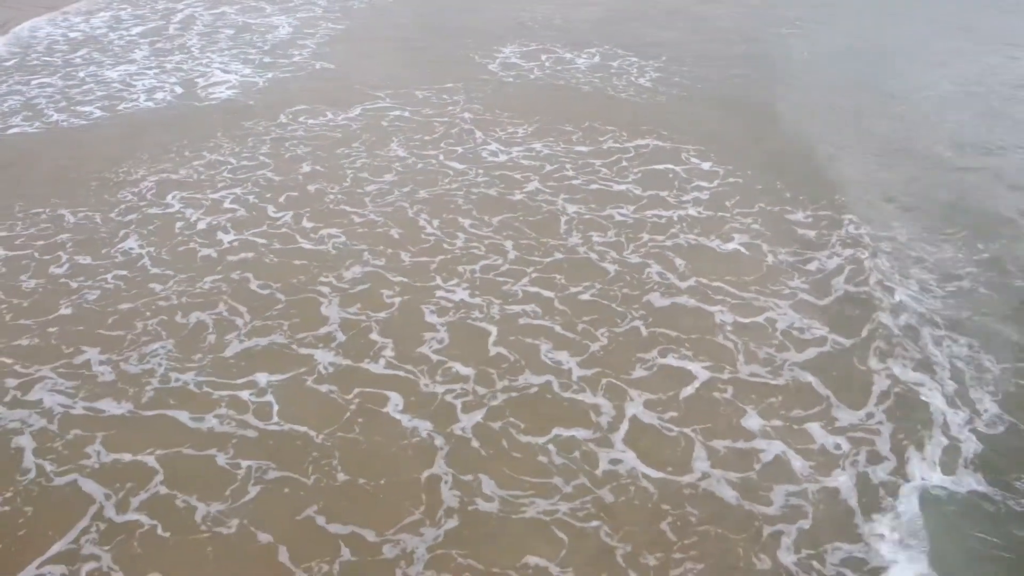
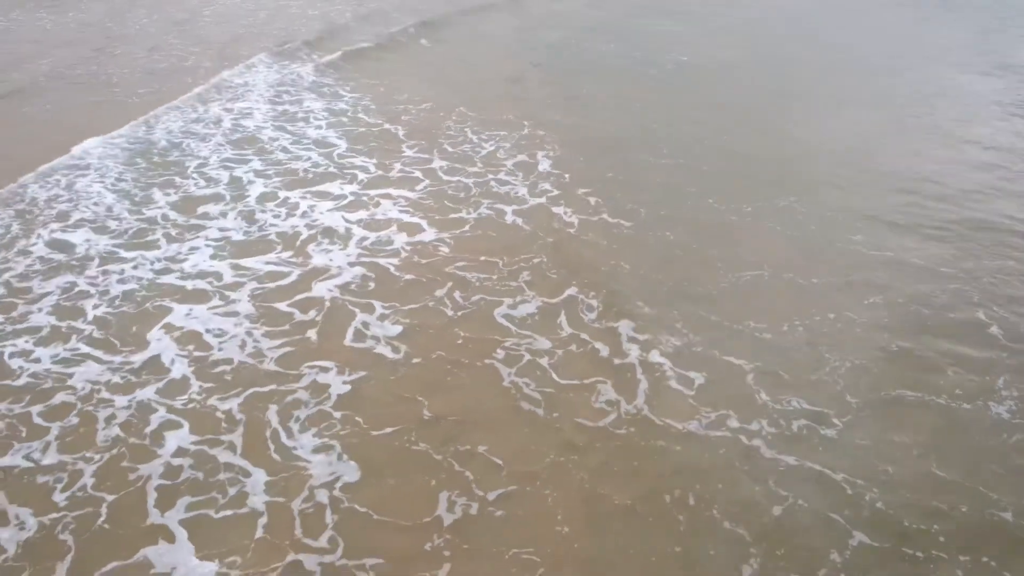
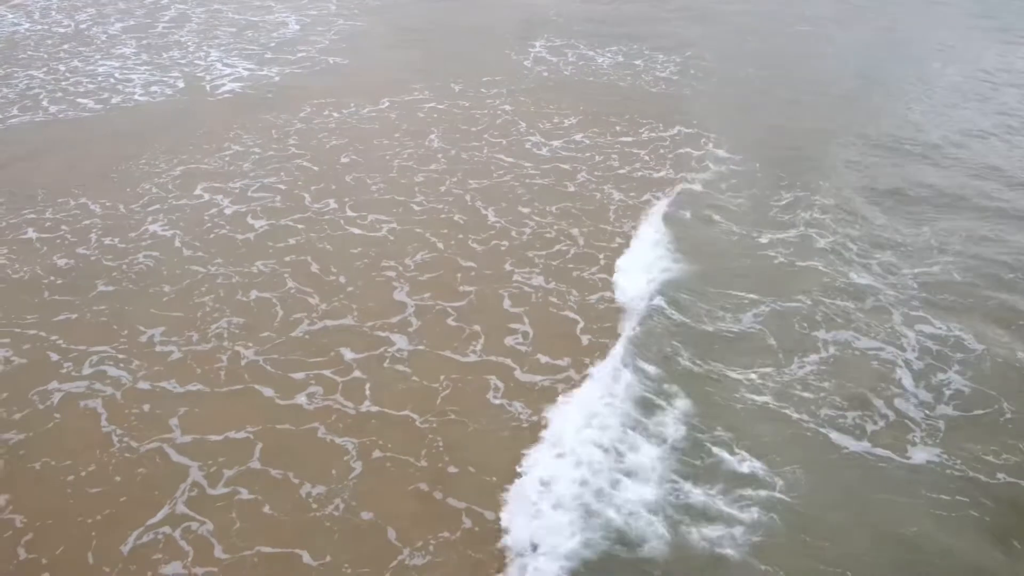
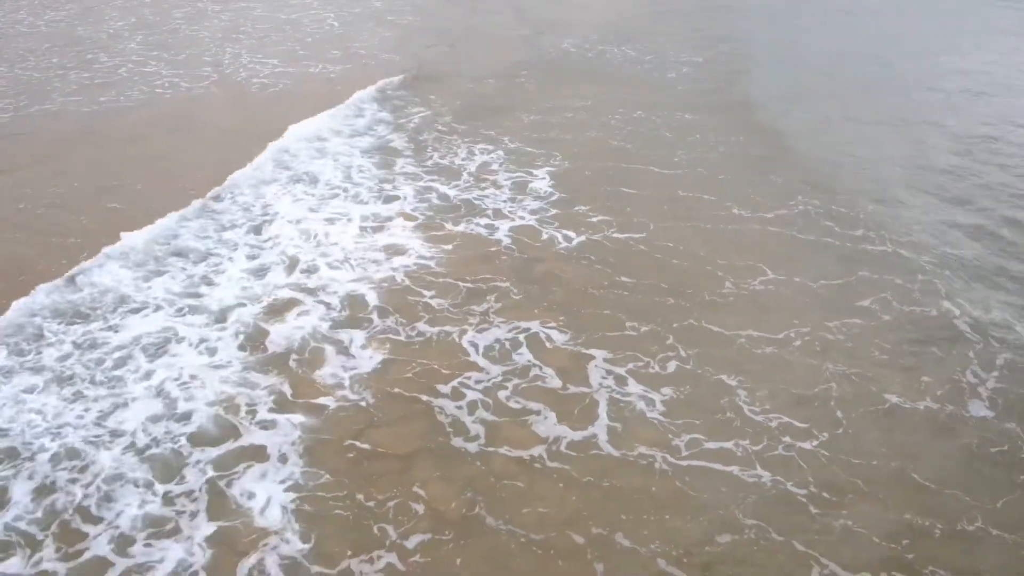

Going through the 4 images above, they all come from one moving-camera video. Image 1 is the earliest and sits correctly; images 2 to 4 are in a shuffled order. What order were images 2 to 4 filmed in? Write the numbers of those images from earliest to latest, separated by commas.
3, 4, 2
